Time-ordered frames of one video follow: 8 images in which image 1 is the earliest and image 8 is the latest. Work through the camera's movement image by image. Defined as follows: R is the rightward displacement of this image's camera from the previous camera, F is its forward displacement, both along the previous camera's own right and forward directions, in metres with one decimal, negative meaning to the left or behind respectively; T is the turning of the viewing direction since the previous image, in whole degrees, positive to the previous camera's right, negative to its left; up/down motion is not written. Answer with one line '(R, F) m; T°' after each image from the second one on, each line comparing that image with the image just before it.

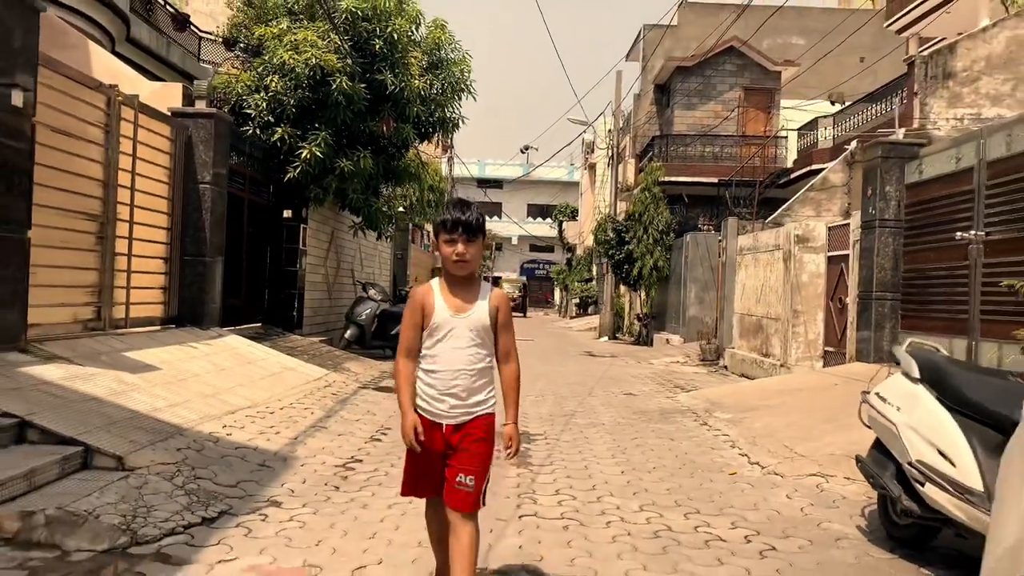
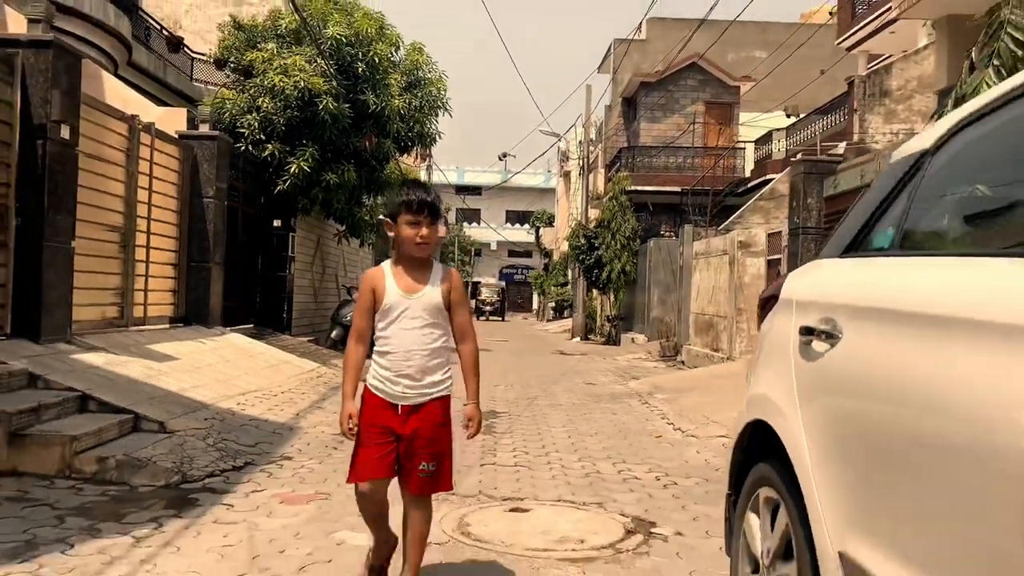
(+0.1, -1.3) m; +1°
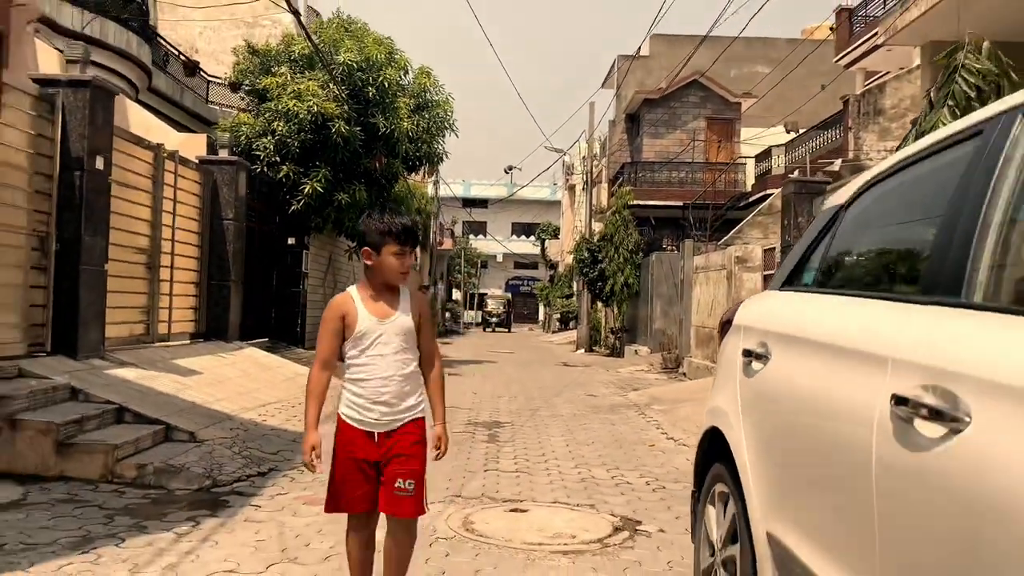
(+0.1, -0.5) m; -1°
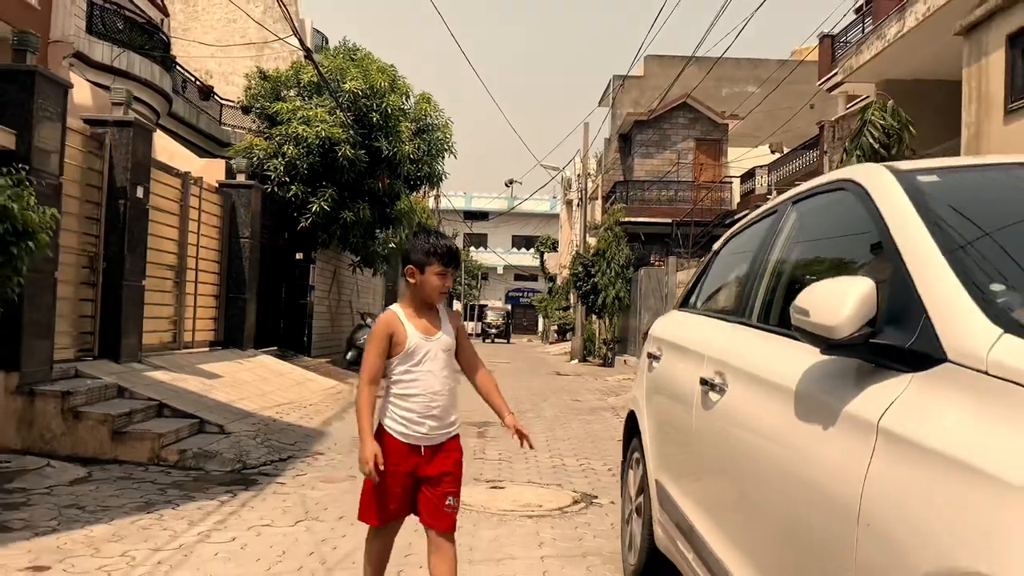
(+0.2, -1.1) m; 0°
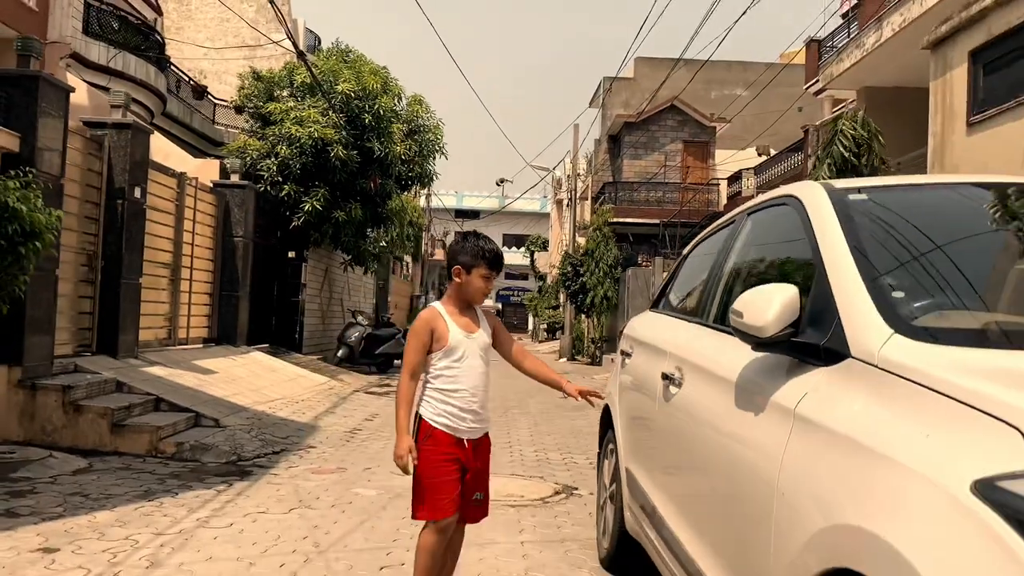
(0.0, -0.3) m; +1°
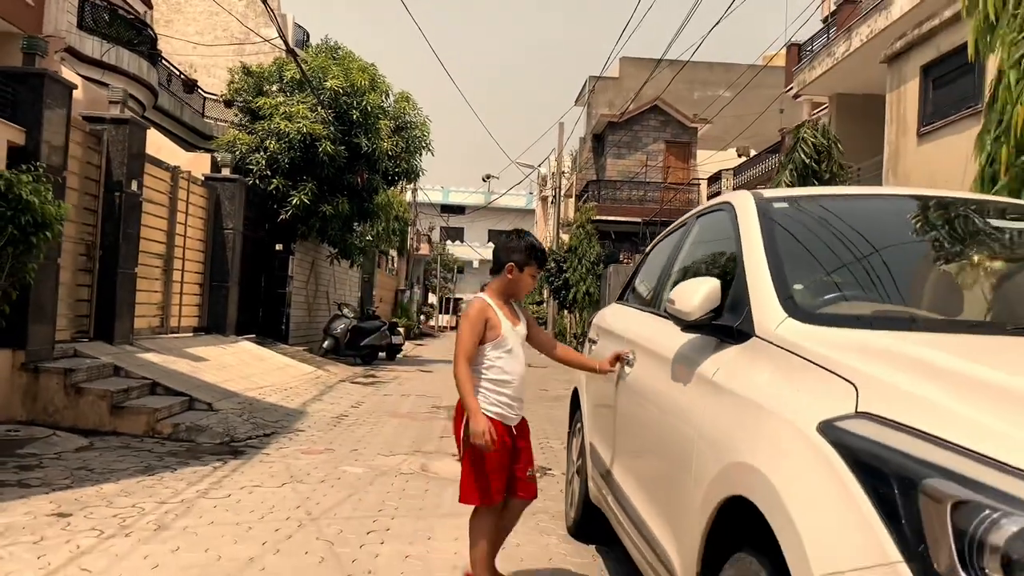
(0.0, -0.4) m; +1°
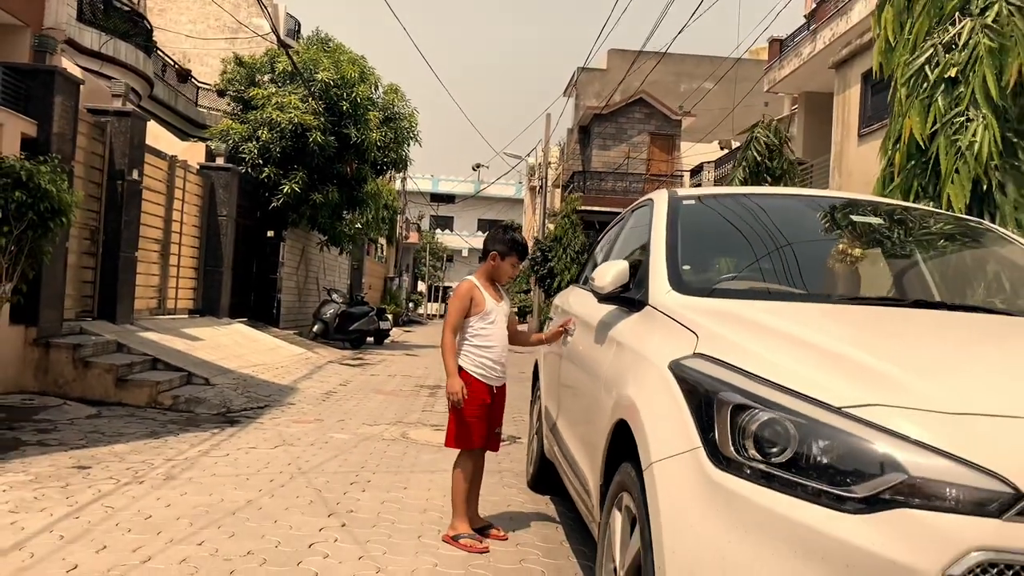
(+0.1, -0.6) m; +1°
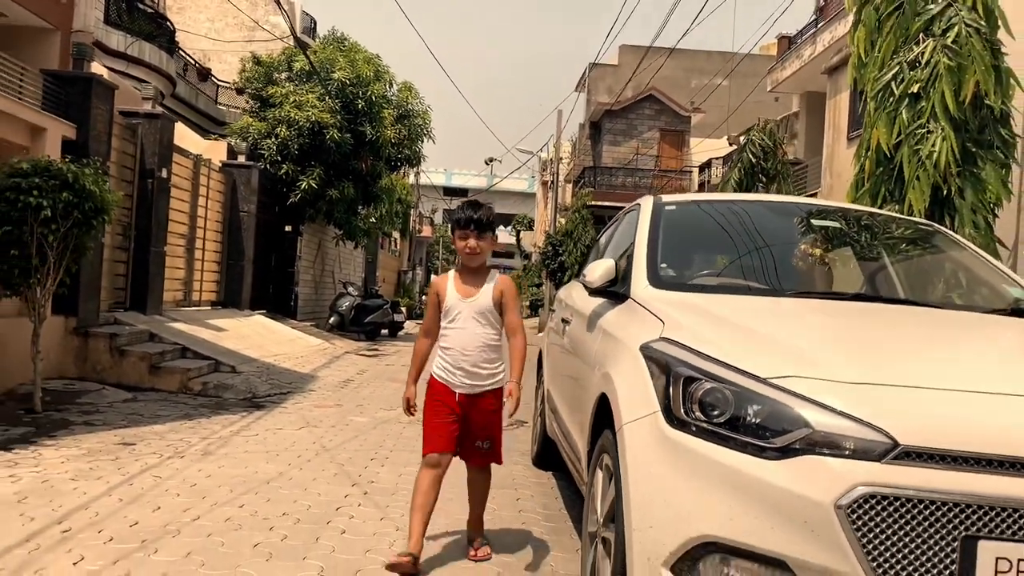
(0.0, -0.5) m; -1°
